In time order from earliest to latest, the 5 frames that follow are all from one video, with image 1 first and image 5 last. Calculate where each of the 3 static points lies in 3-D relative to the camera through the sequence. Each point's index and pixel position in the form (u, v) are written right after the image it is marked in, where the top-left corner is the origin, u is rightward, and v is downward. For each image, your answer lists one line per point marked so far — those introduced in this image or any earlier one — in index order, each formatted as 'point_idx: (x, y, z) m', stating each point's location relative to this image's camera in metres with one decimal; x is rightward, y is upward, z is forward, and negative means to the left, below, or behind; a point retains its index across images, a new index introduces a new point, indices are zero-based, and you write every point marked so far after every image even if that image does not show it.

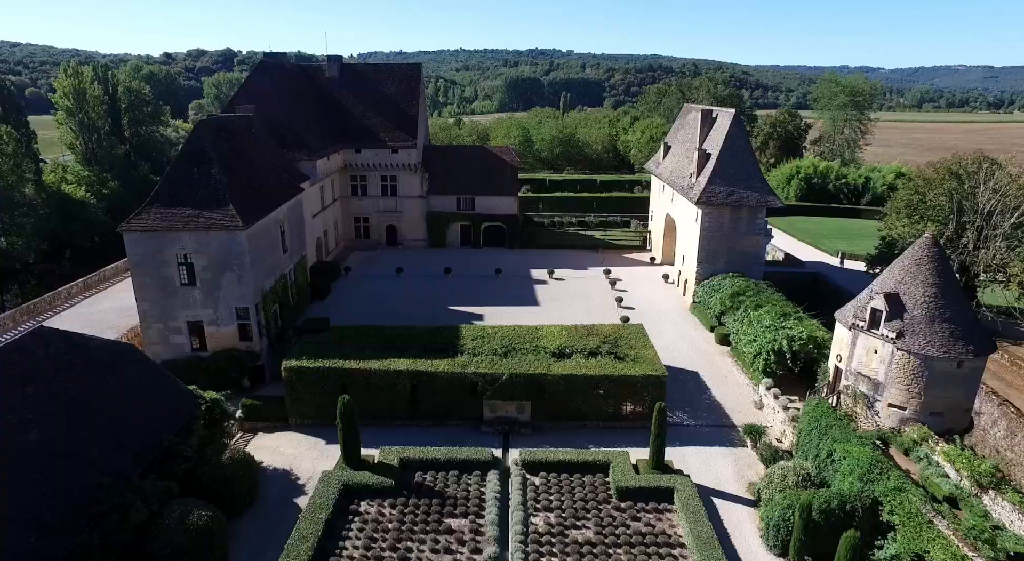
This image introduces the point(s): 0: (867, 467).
0: (+11.1, -5.8, +19.0) m
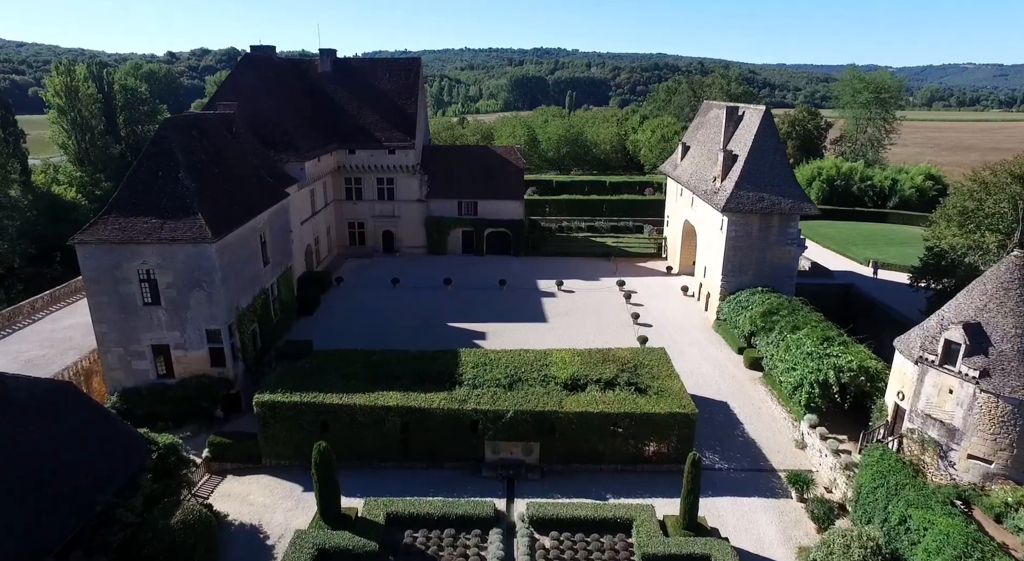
0: (+11.3, -6.7, +15.3) m
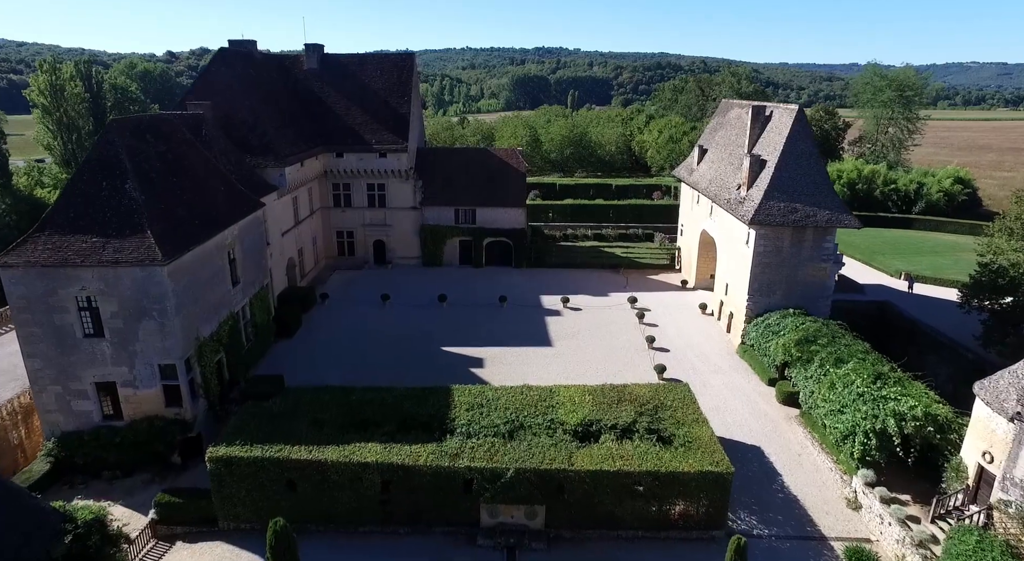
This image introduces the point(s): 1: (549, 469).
0: (+11.3, -7.8, +11.5) m
1: (+1.2, -6.1, +19.8) m
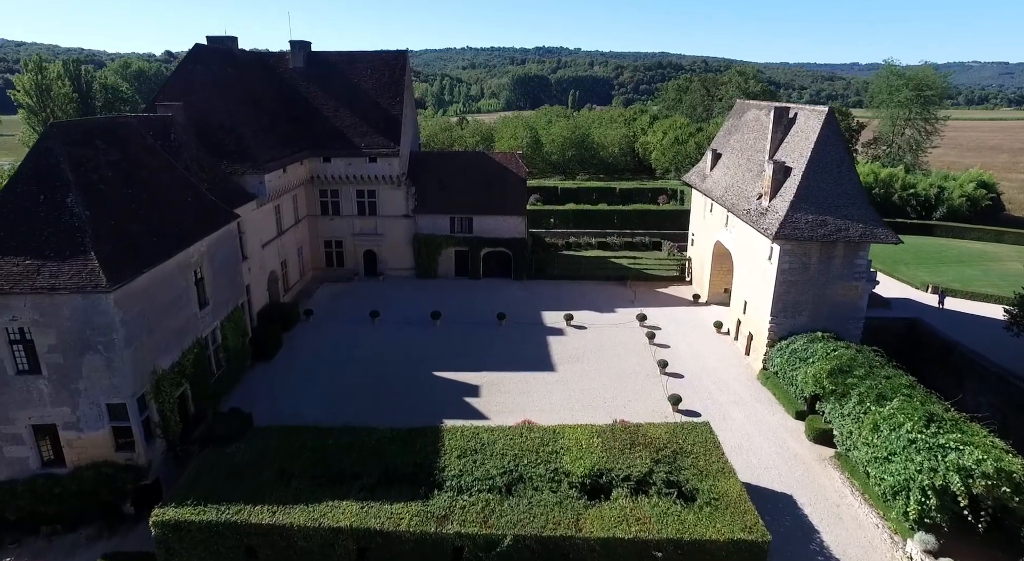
0: (+11.2, -8.7, +8.6) m
1: (+1.2, -7.0, +16.8) m
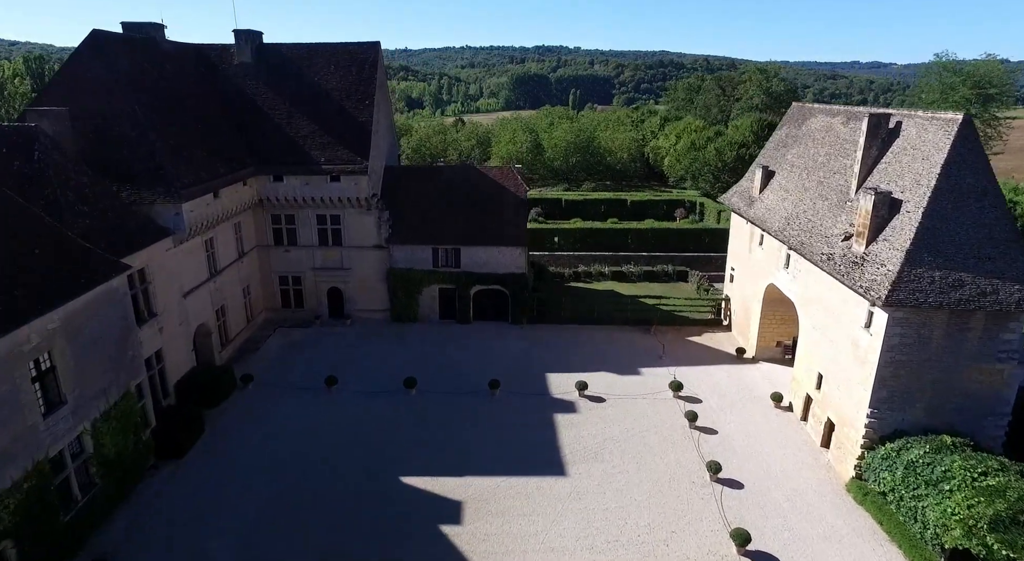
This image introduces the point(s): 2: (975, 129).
0: (+11.0, -11.3, +0.3) m
1: (+1.0, -9.7, +8.5) m
2: (+14.5, +4.8, +19.4) m
